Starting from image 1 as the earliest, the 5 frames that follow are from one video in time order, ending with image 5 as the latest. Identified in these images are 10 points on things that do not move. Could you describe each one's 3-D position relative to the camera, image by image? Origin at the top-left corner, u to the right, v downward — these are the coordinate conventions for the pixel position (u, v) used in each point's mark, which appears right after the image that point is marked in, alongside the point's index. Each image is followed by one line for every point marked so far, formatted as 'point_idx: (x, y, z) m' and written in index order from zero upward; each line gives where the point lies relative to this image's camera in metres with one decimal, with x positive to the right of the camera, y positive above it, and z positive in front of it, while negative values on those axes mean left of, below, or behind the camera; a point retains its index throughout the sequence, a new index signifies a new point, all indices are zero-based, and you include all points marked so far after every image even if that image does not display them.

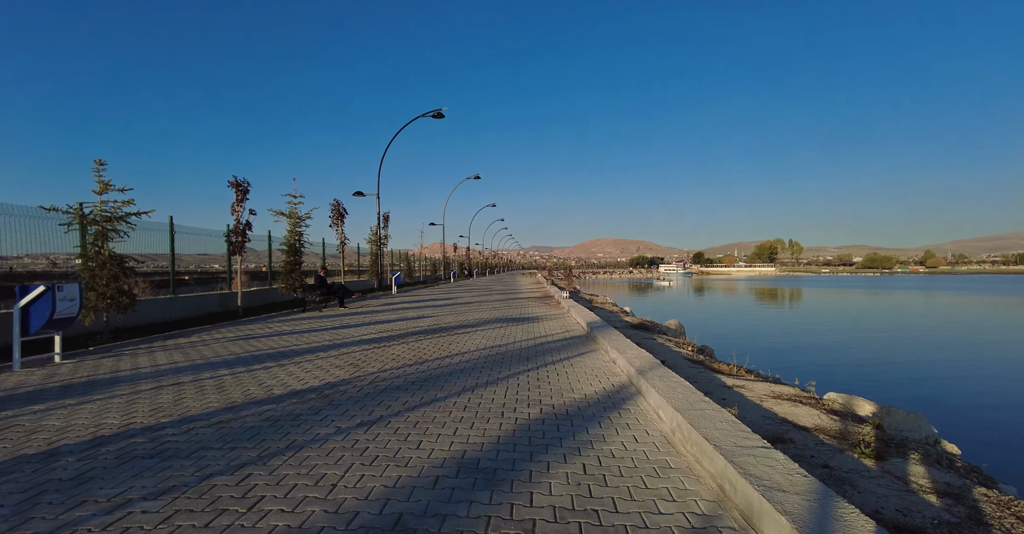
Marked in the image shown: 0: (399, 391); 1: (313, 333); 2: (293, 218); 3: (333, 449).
0: (-1.4, -1.6, +5.5) m
1: (-4.8, -1.6, +10.7) m
2: (-9.7, +2.1, +19.4) m
3: (-1.5, -1.6, +3.8) m
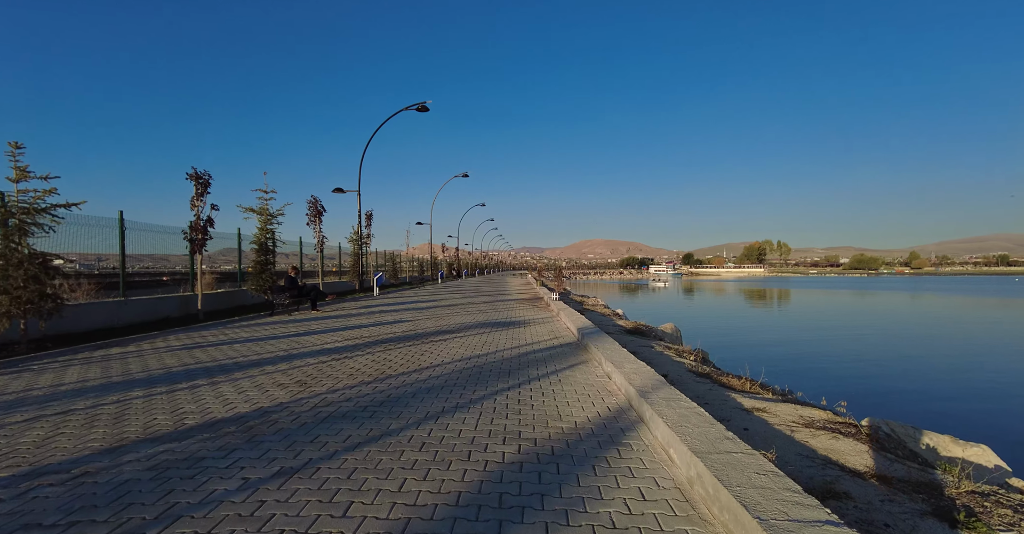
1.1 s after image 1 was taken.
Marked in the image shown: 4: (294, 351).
0: (-1.7, -1.5, +4.4) m
1: (-5.2, -1.6, +9.5) m
2: (-10.2, +2.1, +18.2) m
3: (-1.8, -1.5, +2.7) m
4: (-4.0, -1.6, +8.2) m
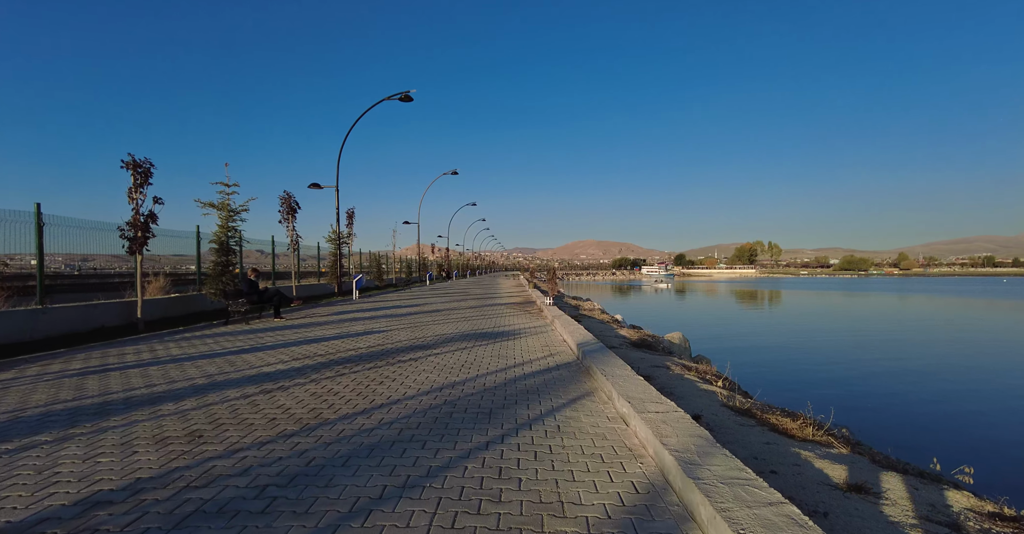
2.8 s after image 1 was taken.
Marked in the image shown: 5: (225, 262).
0: (-1.8, -1.6, +2.7) m
1: (-5.4, -1.6, +7.8) m
2: (-10.6, +2.1, +16.3) m
3: (-1.9, -1.6, +1.0) m
4: (-4.3, -1.6, +6.5) m
5: (-10.5, +0.2, +16.2) m
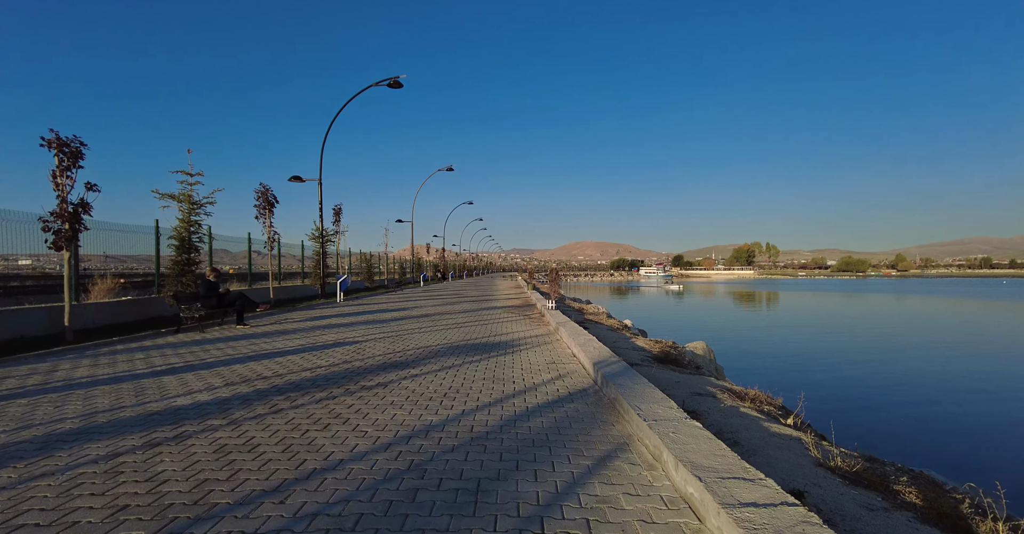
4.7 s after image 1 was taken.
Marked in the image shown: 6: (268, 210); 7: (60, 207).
0: (-1.8, -1.5, +0.9) m
1: (-5.4, -1.6, +5.9) m
2: (-10.7, +2.1, +14.5) m
3: (-1.9, -1.5, -0.8) m
4: (-4.3, -1.6, +4.7) m
5: (-10.6, +0.2, +14.3) m
6: (-11.0, +2.6, +19.9) m
7: (-10.0, +1.3, +9.9) m
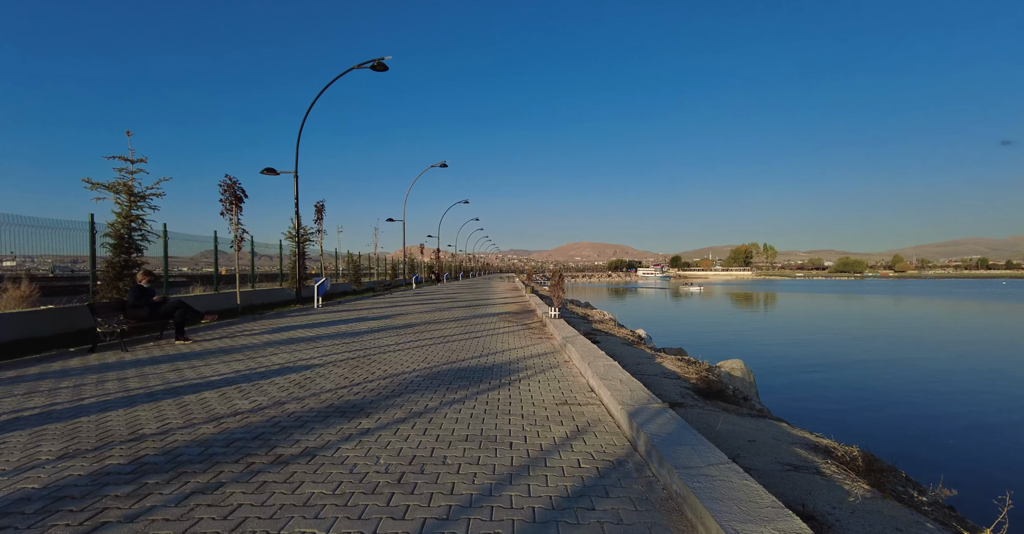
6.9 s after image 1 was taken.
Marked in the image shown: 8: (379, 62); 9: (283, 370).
0: (-1.8, -1.6, -1.2) m
1: (-5.5, -1.7, +3.8) m
2: (-10.7, +2.0, +12.3) m
3: (-1.9, -1.6, -3.0) m
4: (-4.3, -1.6, +2.5) m
5: (-10.7, +0.1, +12.1) m
6: (-11.1, +2.5, +17.7) m
7: (-10.1, +1.2, +7.7) m
8: (-5.6, +8.6, +18.4) m
9: (-4.0, -1.8, +7.8) m
